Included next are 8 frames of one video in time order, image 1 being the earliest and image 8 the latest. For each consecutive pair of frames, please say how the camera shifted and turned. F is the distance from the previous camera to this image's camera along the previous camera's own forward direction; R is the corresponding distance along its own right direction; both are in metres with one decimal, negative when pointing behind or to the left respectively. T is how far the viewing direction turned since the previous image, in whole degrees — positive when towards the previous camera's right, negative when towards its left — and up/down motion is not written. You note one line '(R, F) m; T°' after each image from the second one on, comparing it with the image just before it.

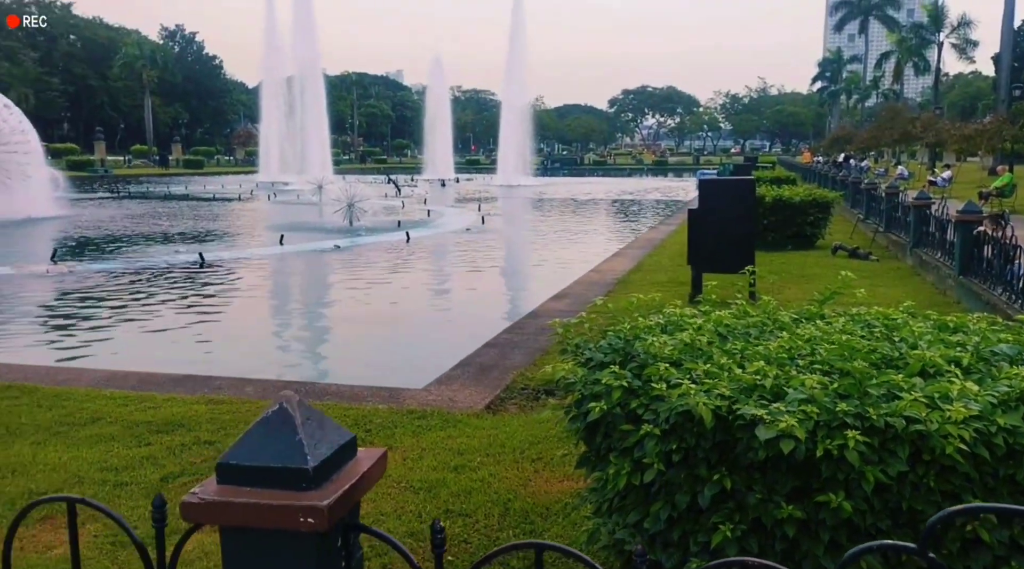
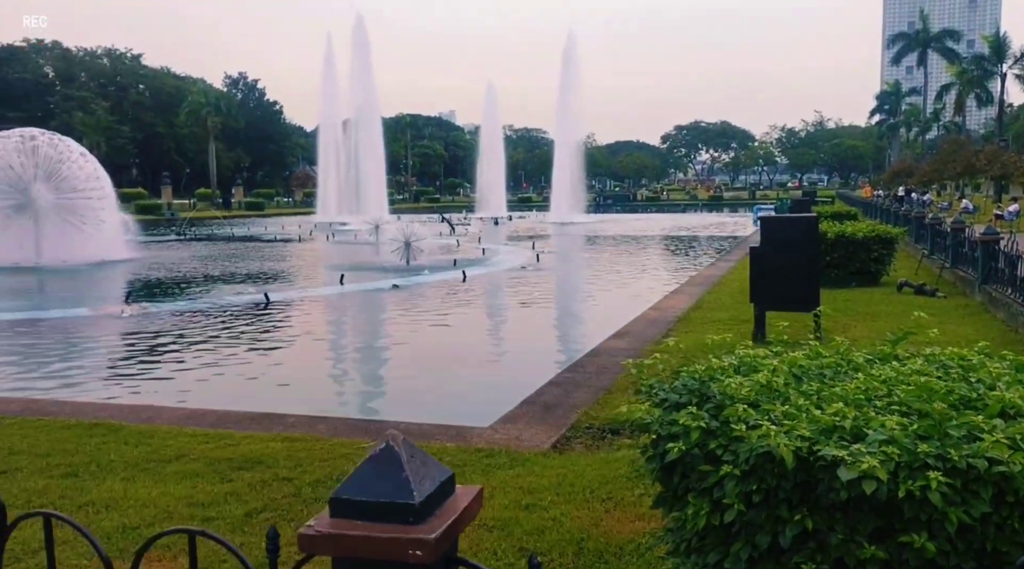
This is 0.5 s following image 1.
(-0.1, -0.1) m; -3°
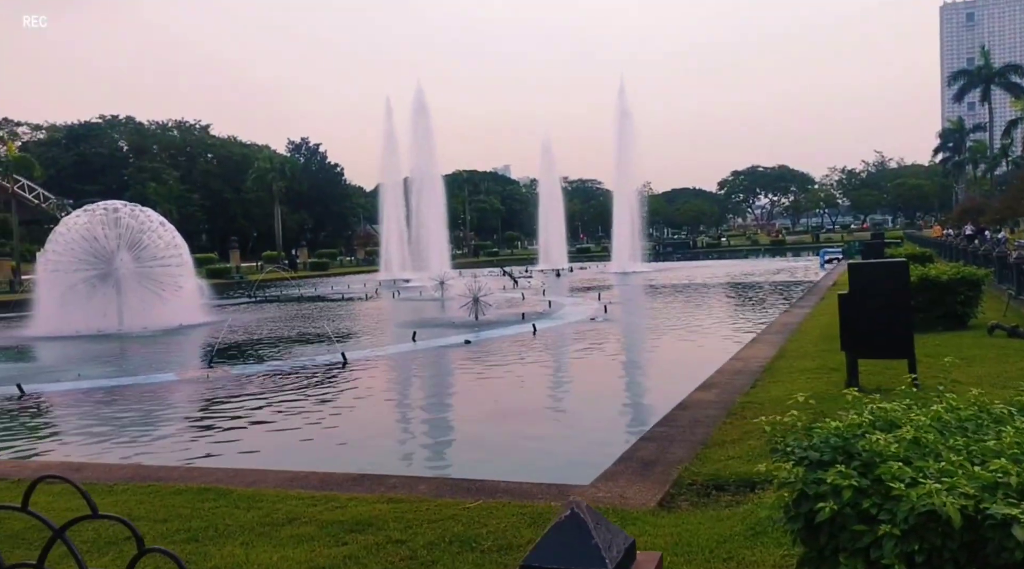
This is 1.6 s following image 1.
(-0.2, -0.1) m; -3°
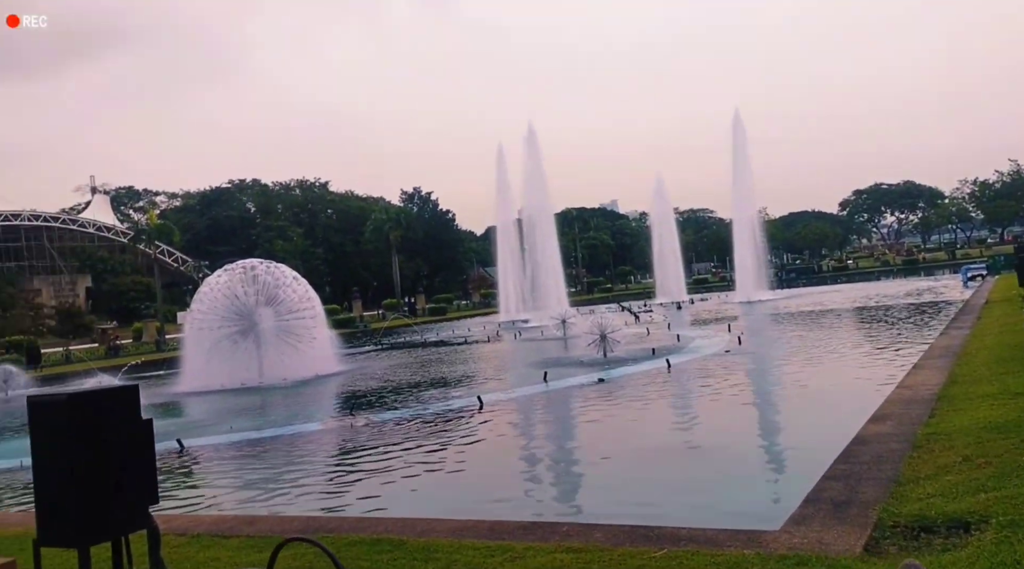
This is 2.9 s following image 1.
(-0.3, +0.1) m; -7°
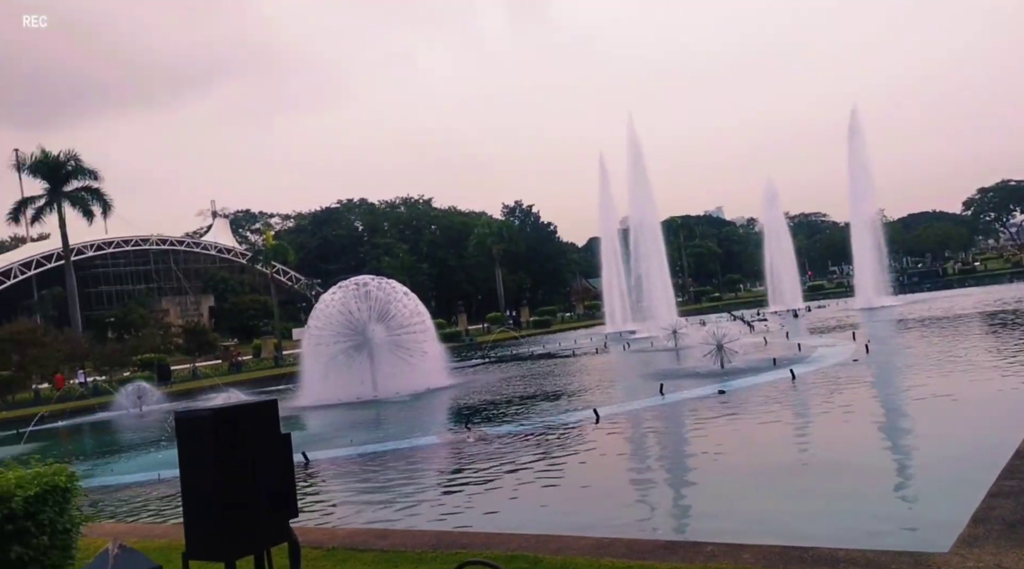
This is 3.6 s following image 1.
(-0.2, +0.1) m; -6°
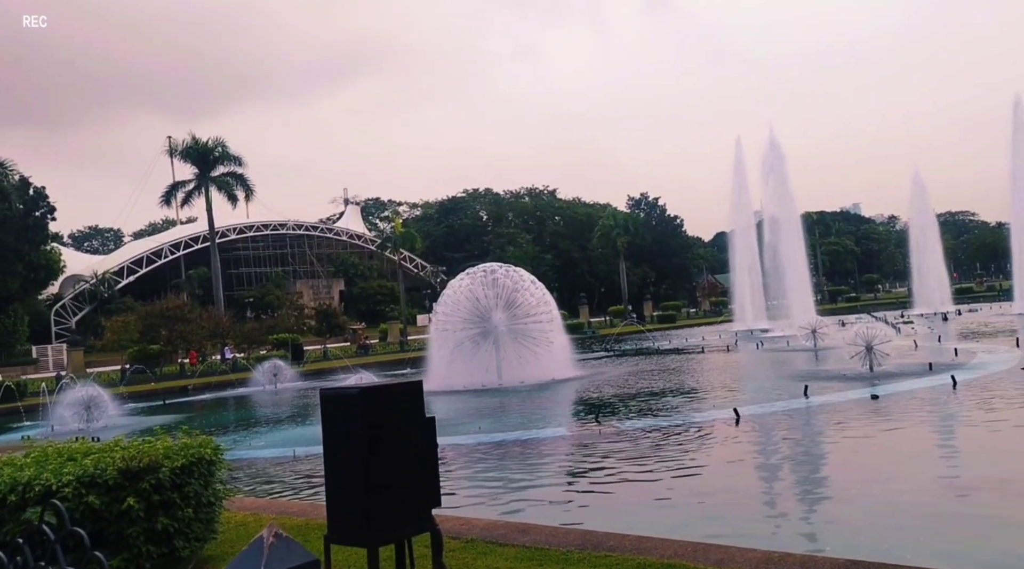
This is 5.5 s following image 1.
(-0.2, +0.4) m; -7°
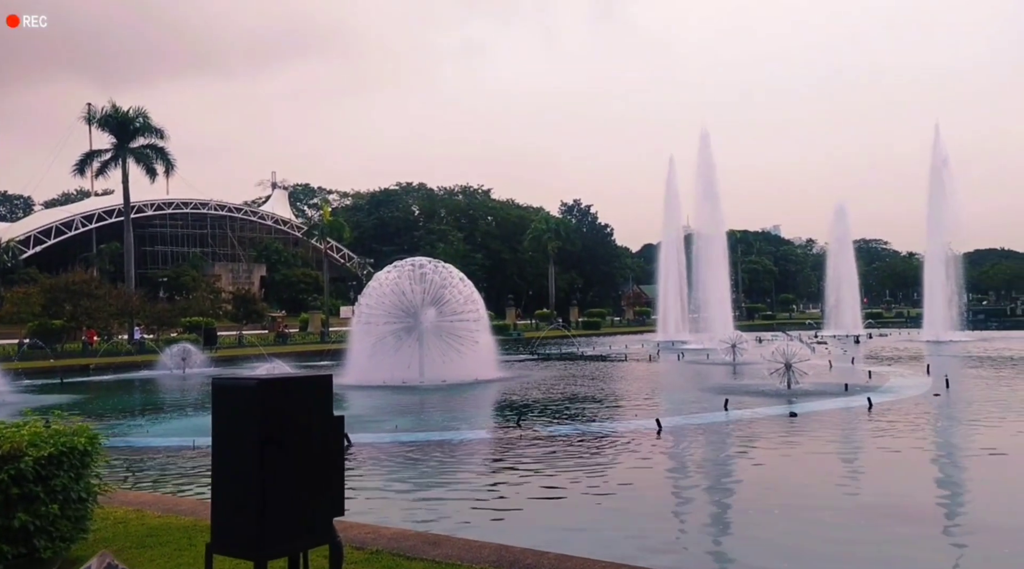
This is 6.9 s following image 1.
(0.0, +0.5) m; +4°
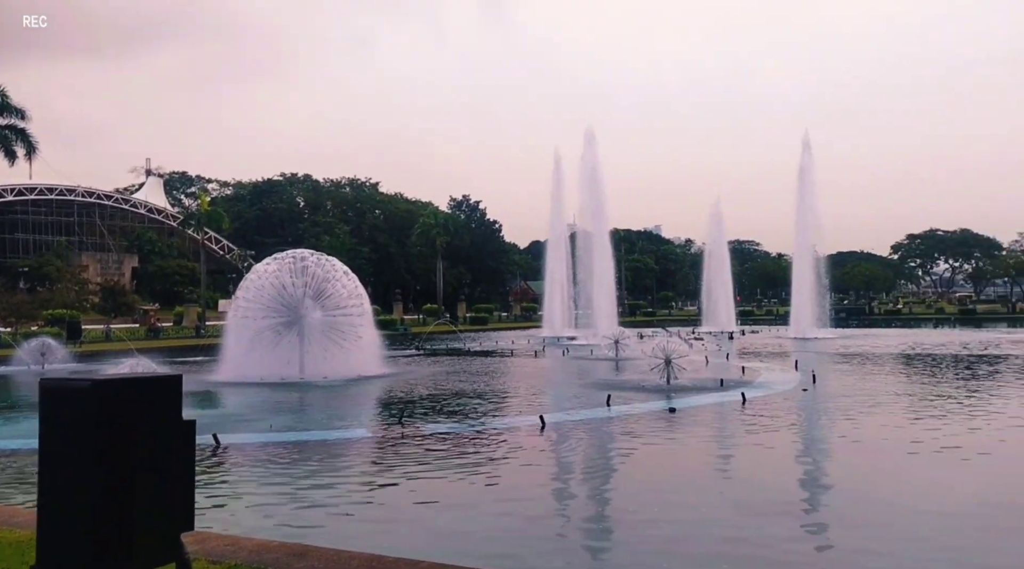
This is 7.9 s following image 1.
(+0.1, +0.3) m; +7°
